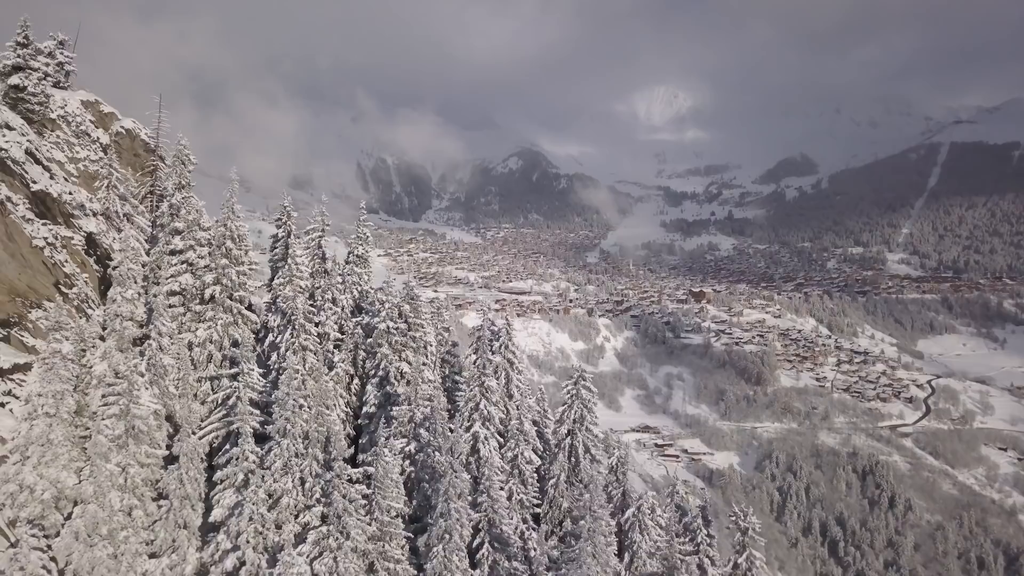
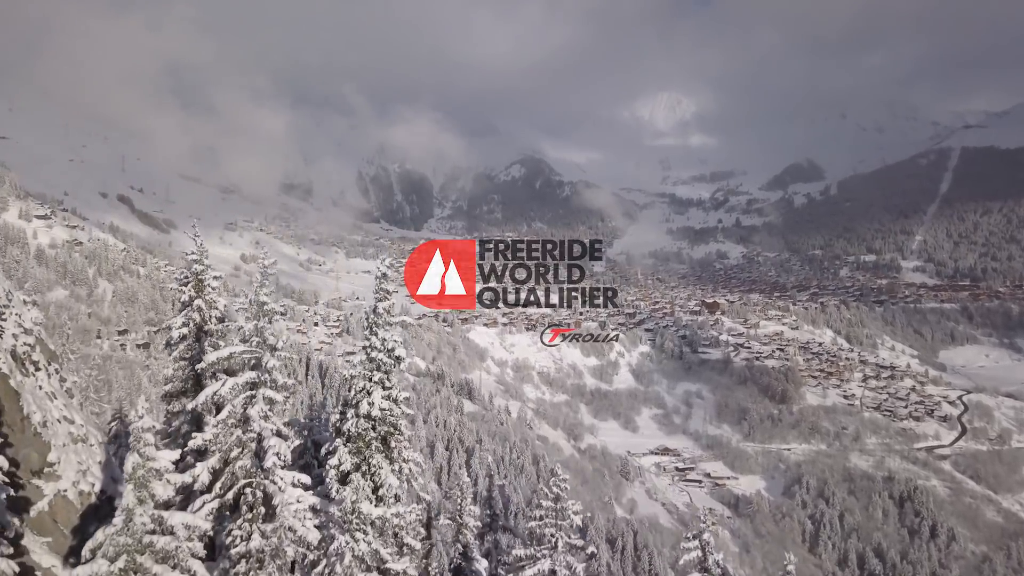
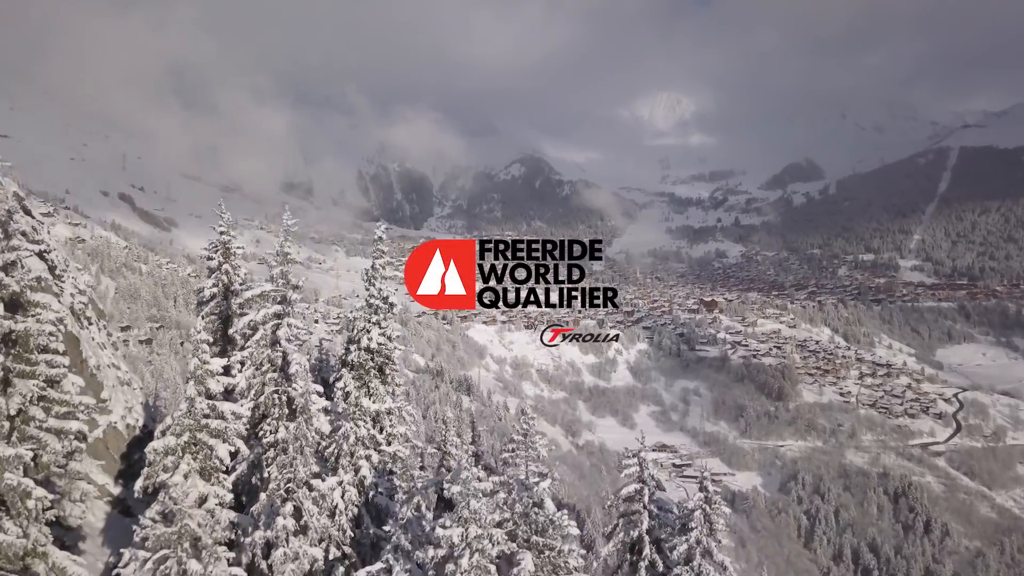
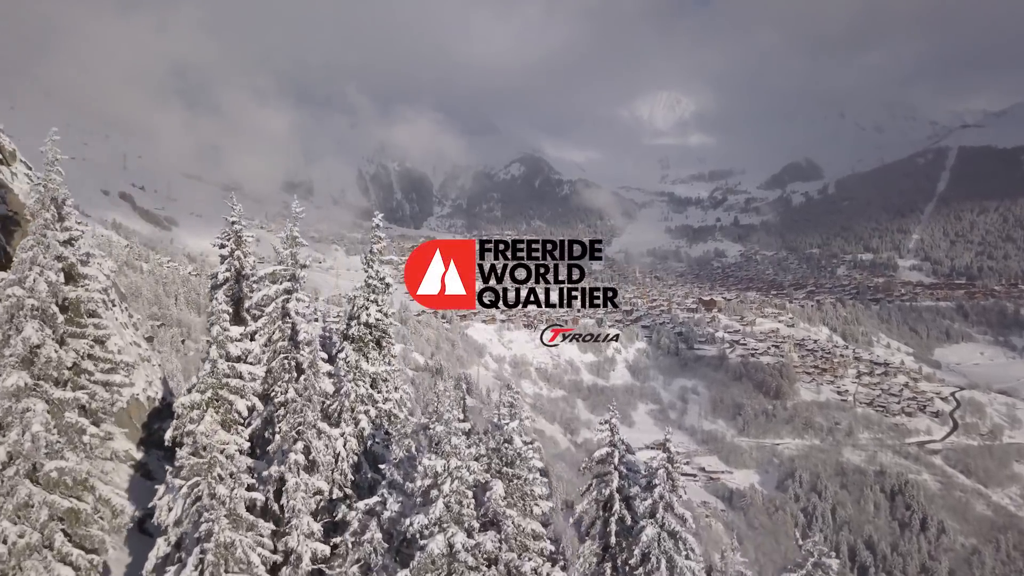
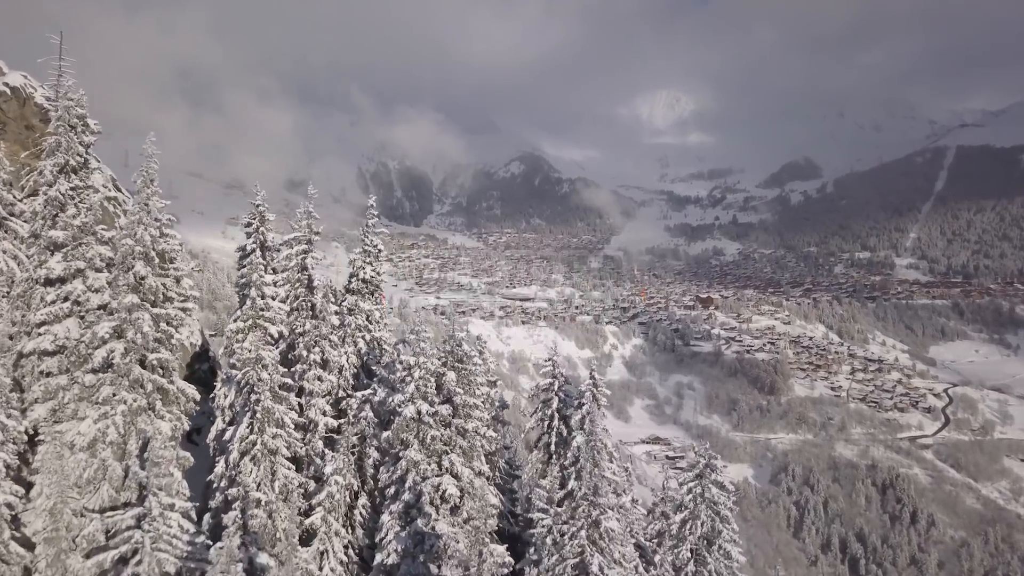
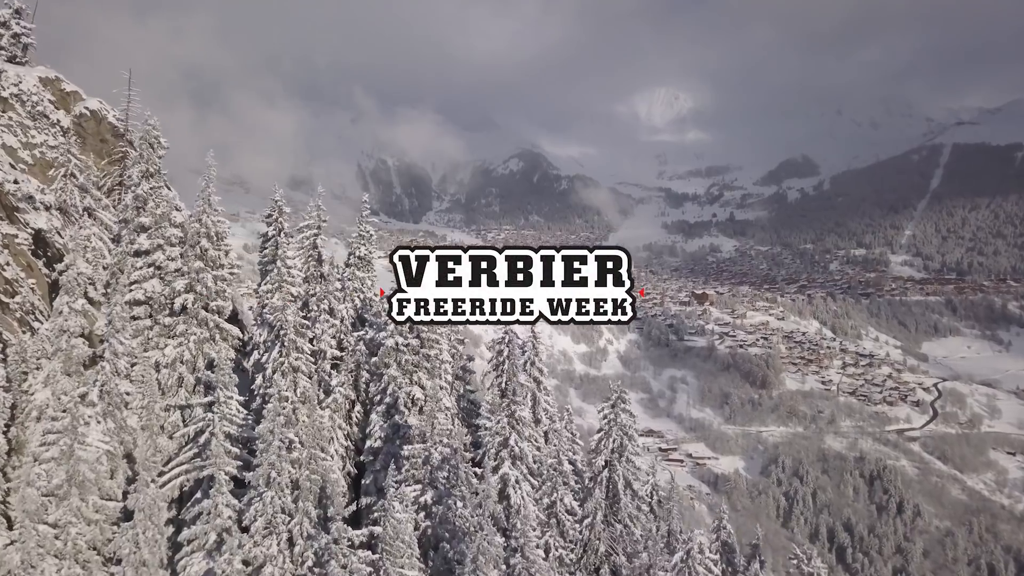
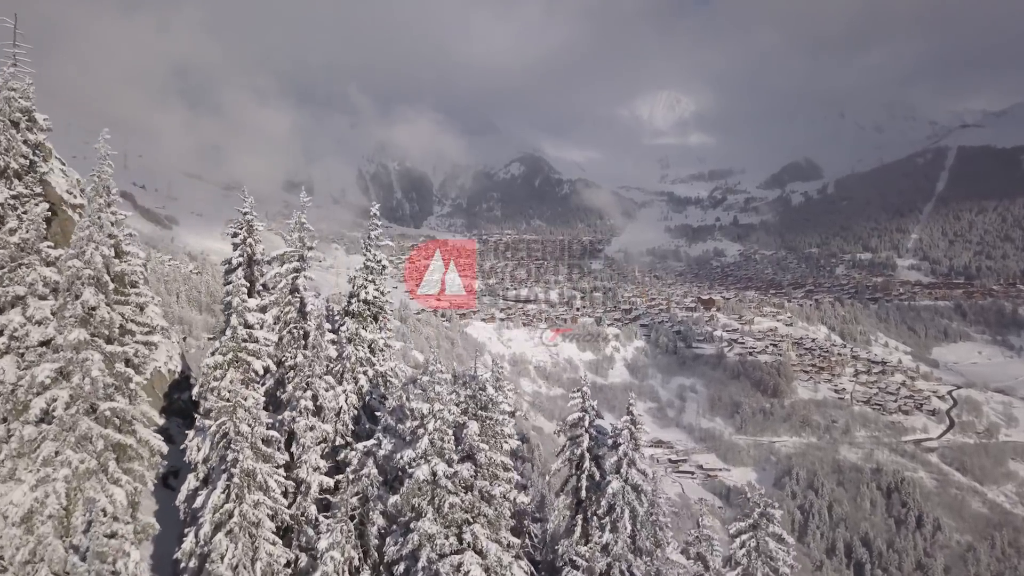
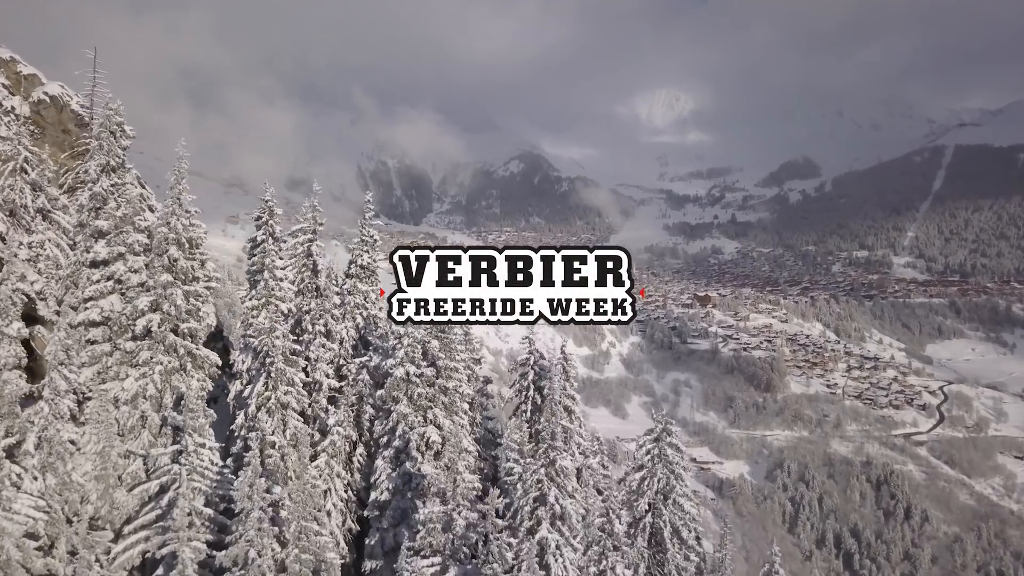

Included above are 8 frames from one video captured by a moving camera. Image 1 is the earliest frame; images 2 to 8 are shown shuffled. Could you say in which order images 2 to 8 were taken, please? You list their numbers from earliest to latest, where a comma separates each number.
6, 8, 5, 7, 4, 3, 2
